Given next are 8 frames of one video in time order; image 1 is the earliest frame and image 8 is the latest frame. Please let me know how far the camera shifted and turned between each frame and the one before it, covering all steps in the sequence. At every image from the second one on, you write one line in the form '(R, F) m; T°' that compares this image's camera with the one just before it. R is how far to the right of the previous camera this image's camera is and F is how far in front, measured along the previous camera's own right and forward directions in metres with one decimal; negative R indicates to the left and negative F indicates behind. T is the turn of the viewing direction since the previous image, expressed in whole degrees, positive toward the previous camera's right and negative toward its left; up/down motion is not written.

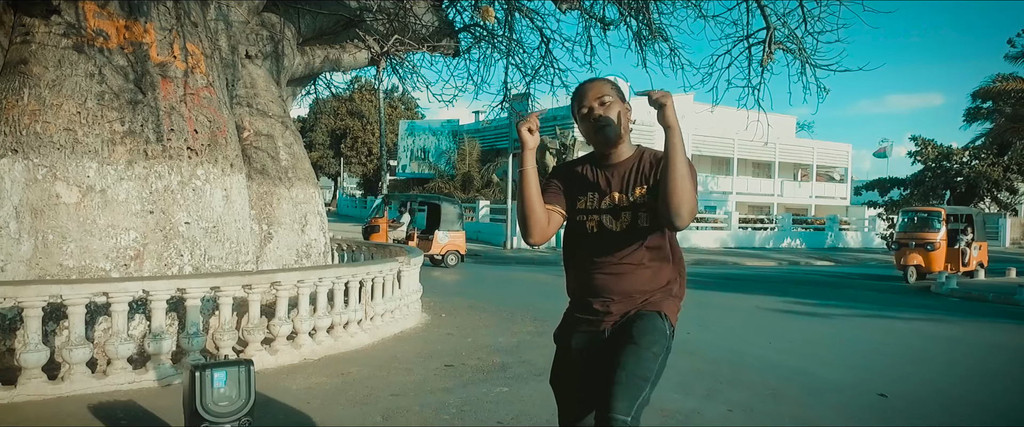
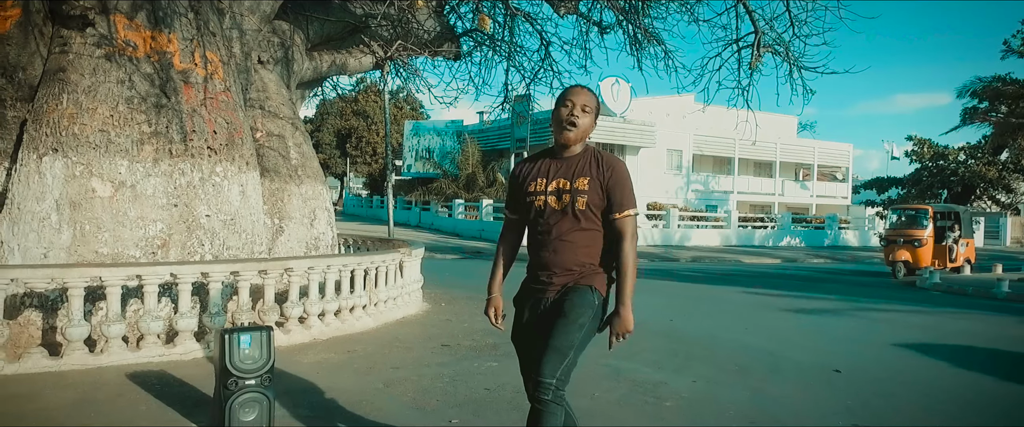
(+0.1, -0.6) m; 0°
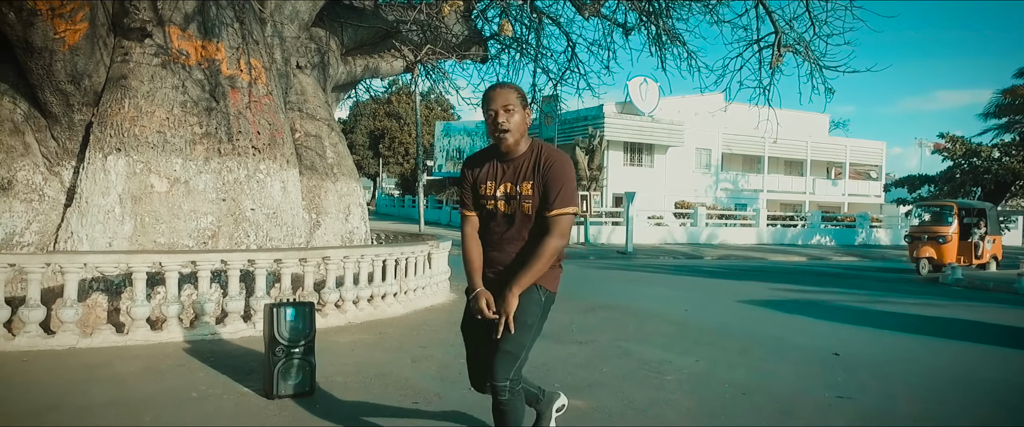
(+0.1, -0.5) m; -2°
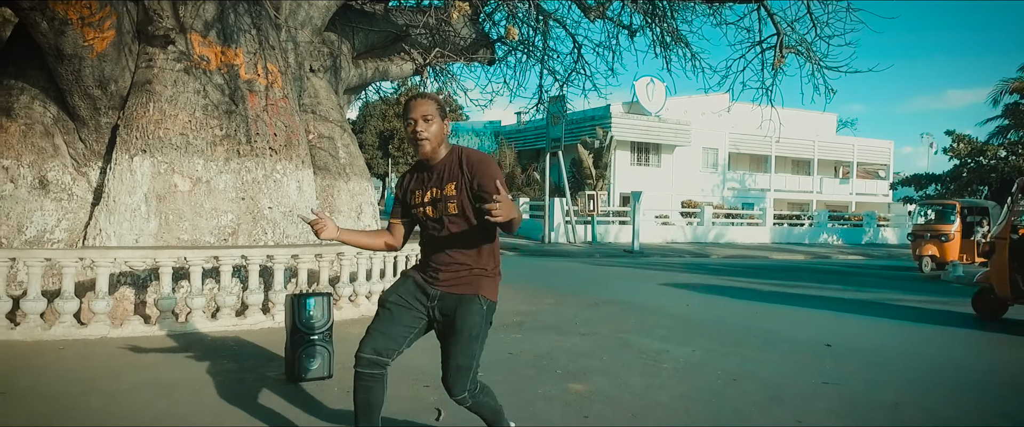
(0.0, -0.3) m; -1°
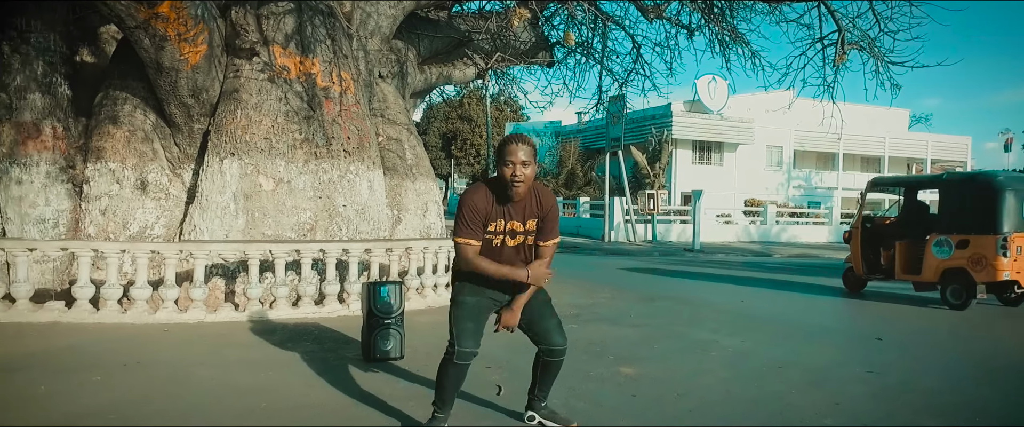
(+0.1, -0.5) m; -5°
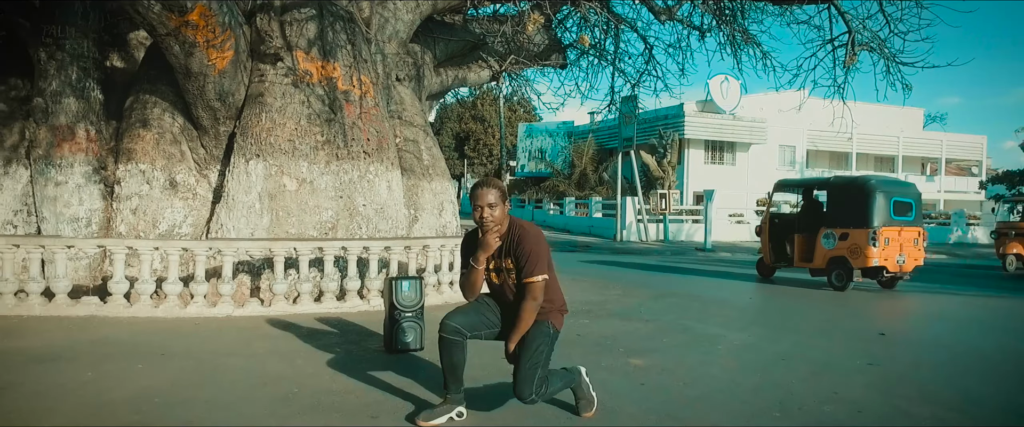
(0.0, -0.3) m; -1°
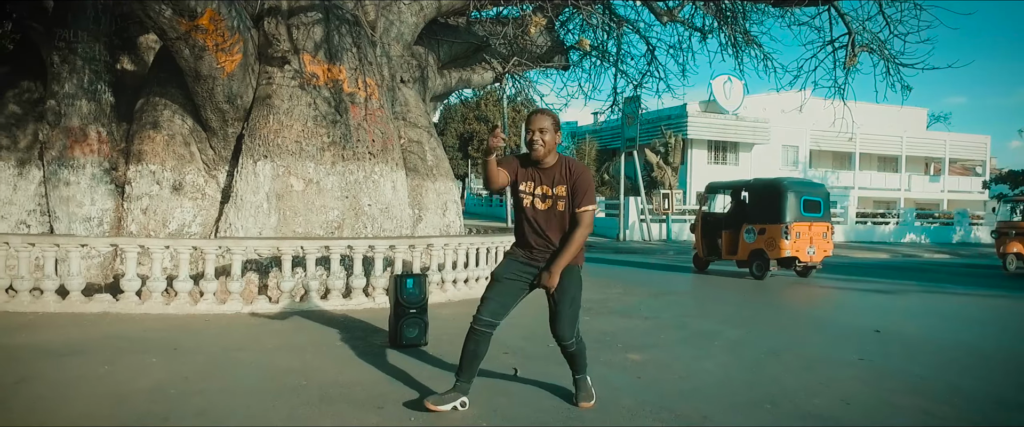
(0.0, -0.2) m; 0°
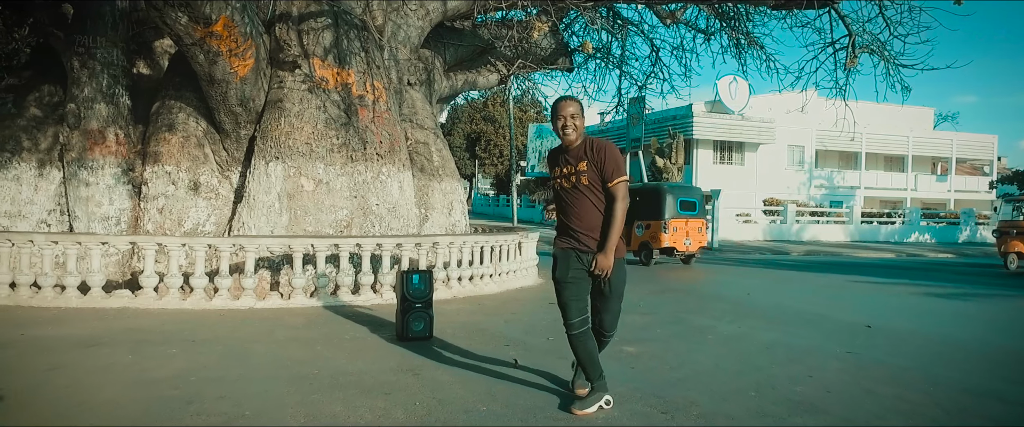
(+0.1, -0.3) m; -1°
